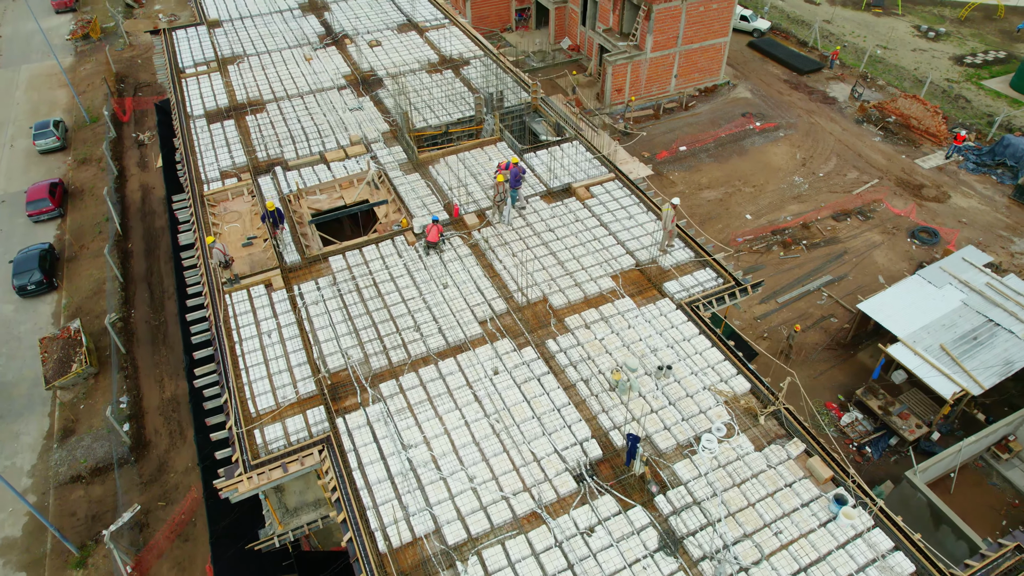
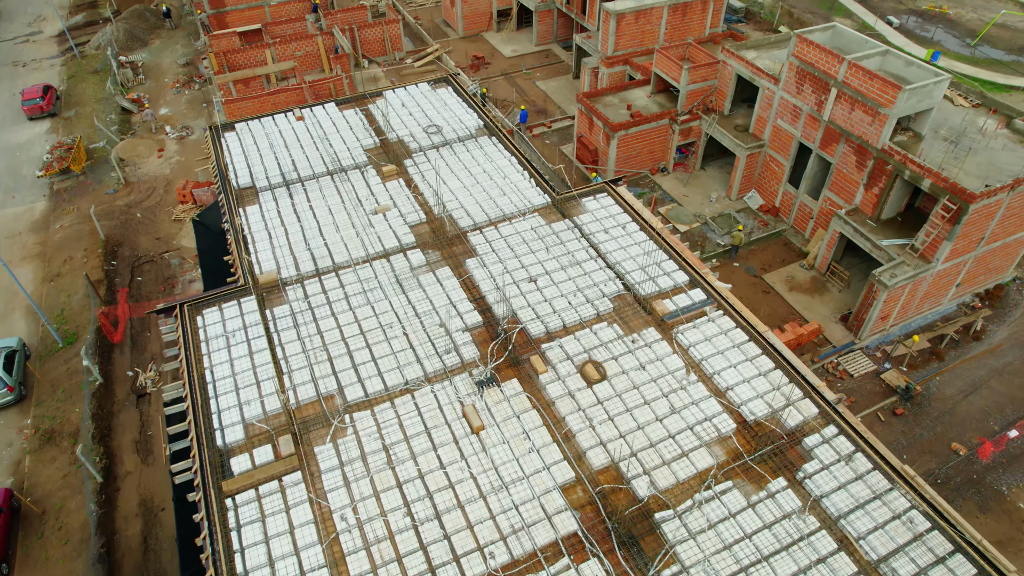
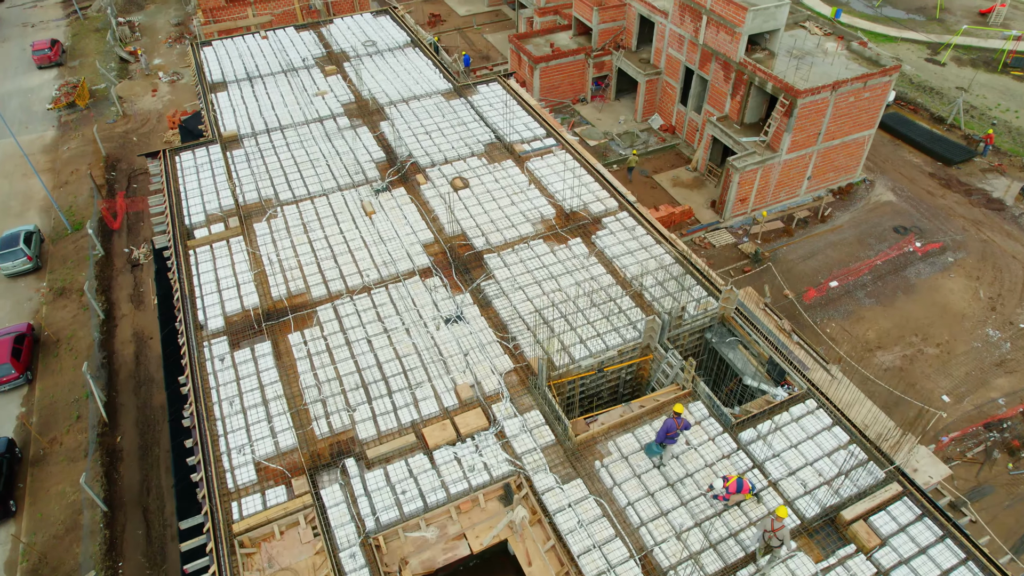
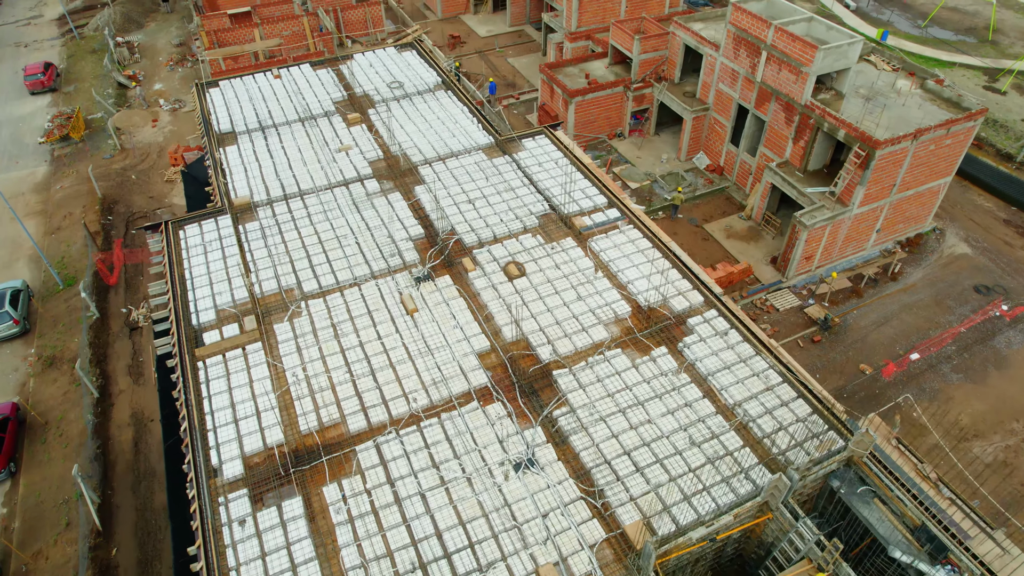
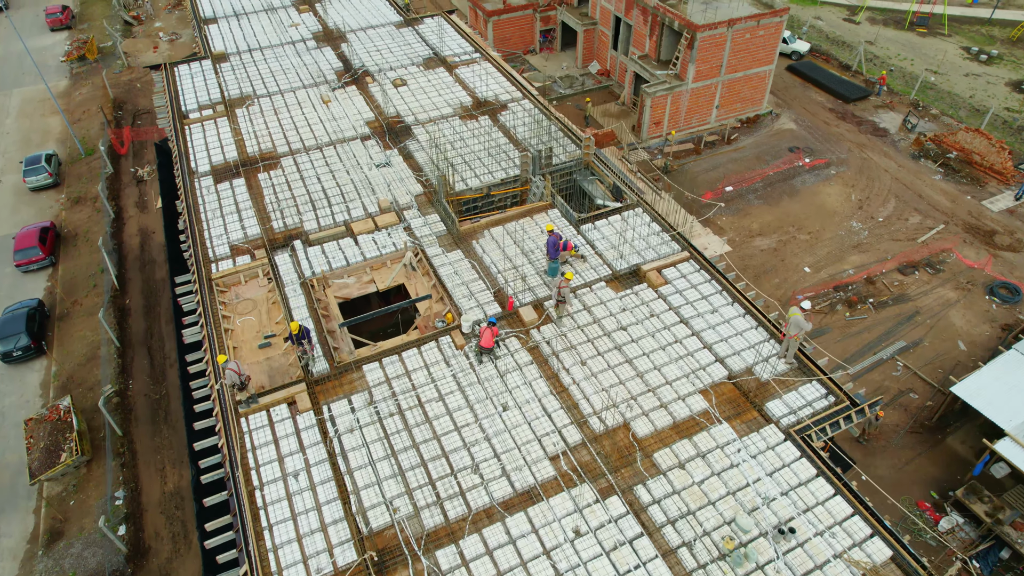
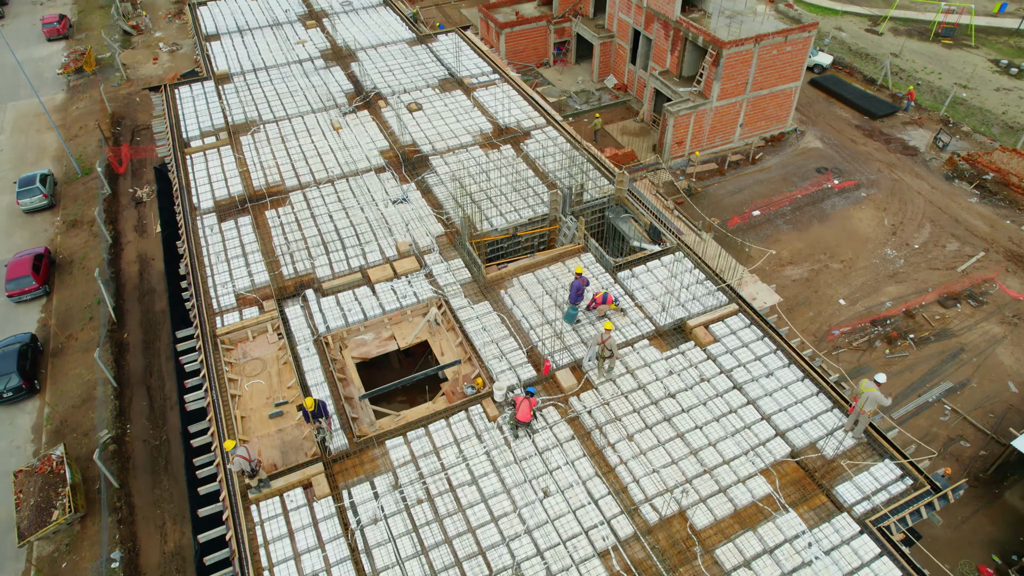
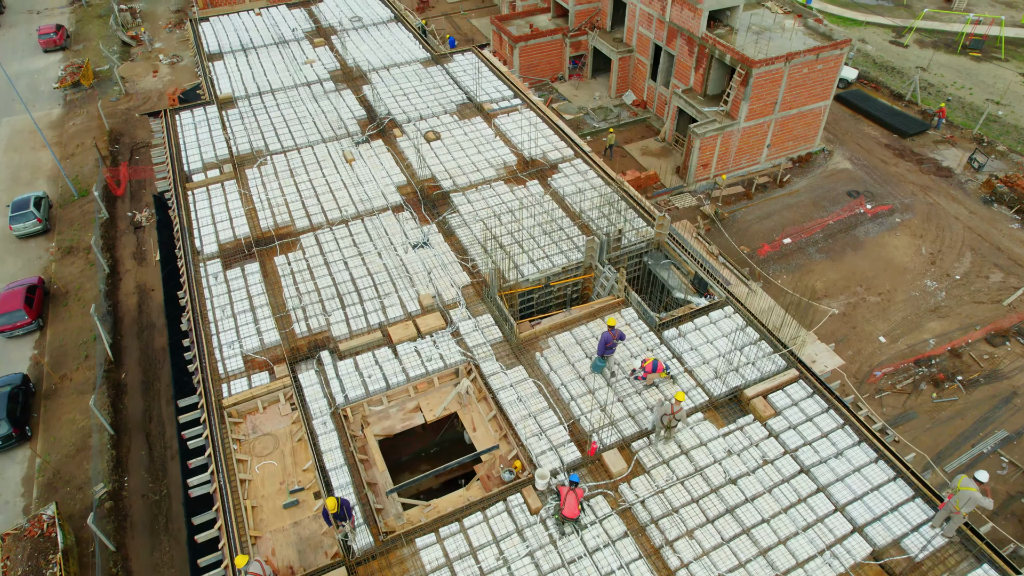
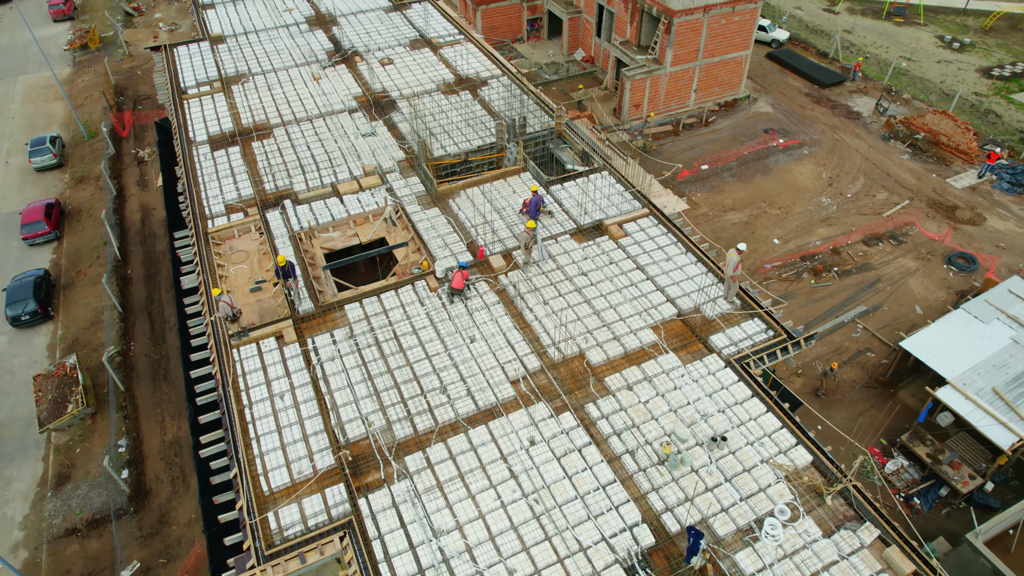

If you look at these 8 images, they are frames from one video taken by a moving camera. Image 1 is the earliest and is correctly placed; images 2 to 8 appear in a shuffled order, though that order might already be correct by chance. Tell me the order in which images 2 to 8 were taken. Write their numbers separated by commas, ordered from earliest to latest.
8, 5, 6, 7, 3, 4, 2
